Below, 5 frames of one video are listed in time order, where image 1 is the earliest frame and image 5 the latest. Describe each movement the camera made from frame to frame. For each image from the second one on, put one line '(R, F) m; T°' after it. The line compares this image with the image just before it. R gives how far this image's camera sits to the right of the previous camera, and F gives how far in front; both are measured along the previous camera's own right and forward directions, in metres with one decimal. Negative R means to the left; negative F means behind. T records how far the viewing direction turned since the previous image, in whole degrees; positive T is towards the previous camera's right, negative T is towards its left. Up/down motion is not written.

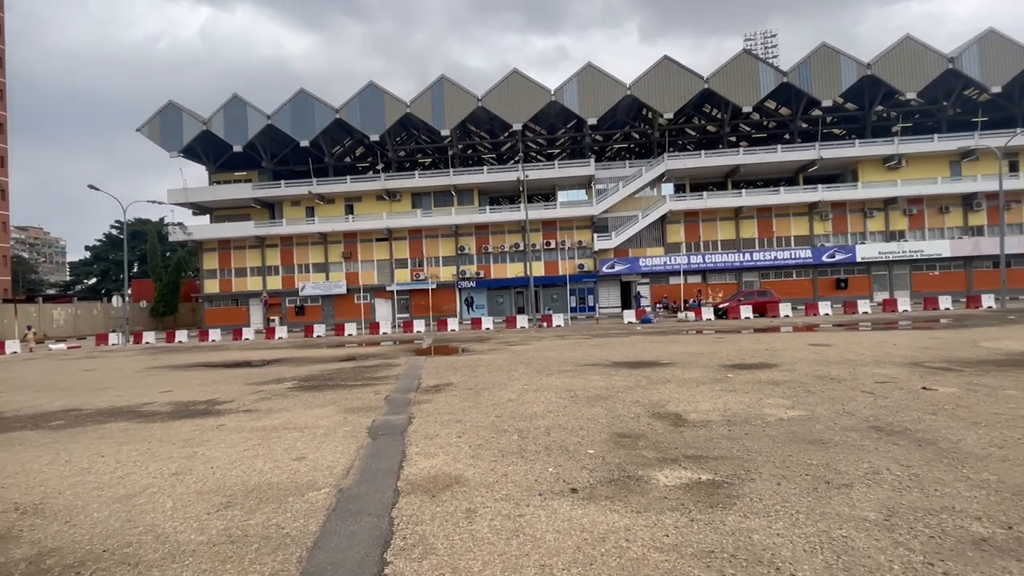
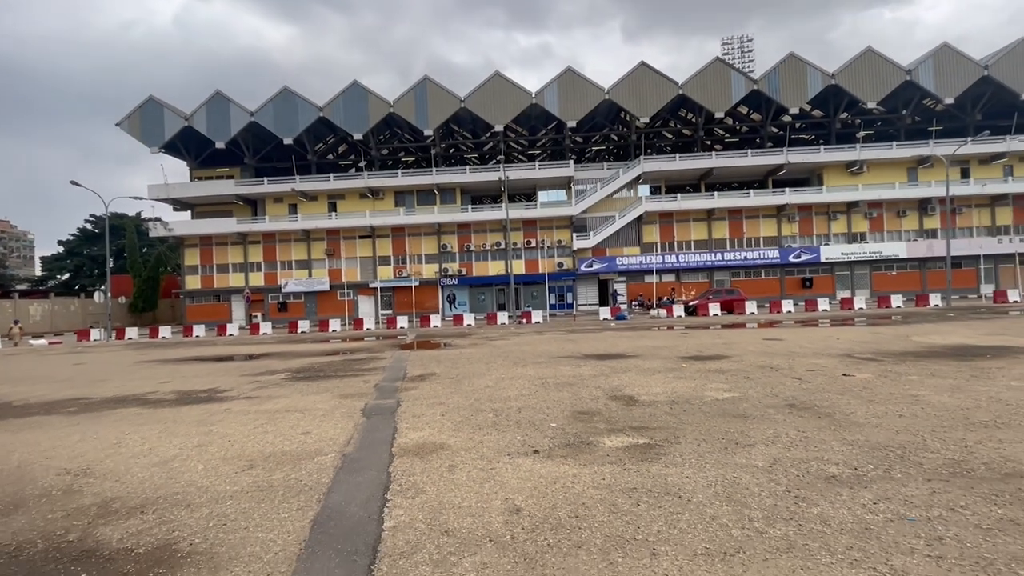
(+0.1, -1.2) m; +2°
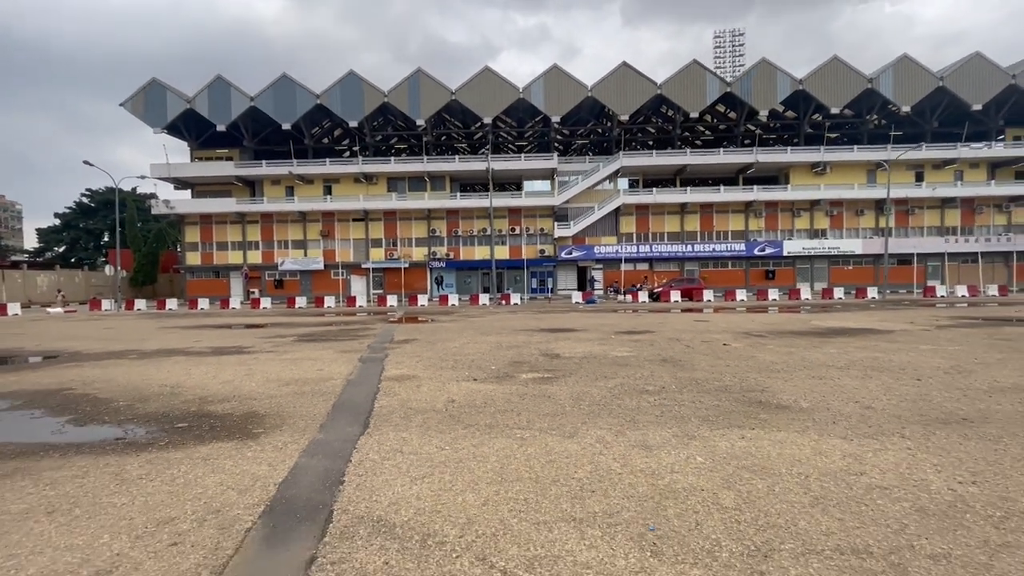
(+0.9, -3.3) m; +1°
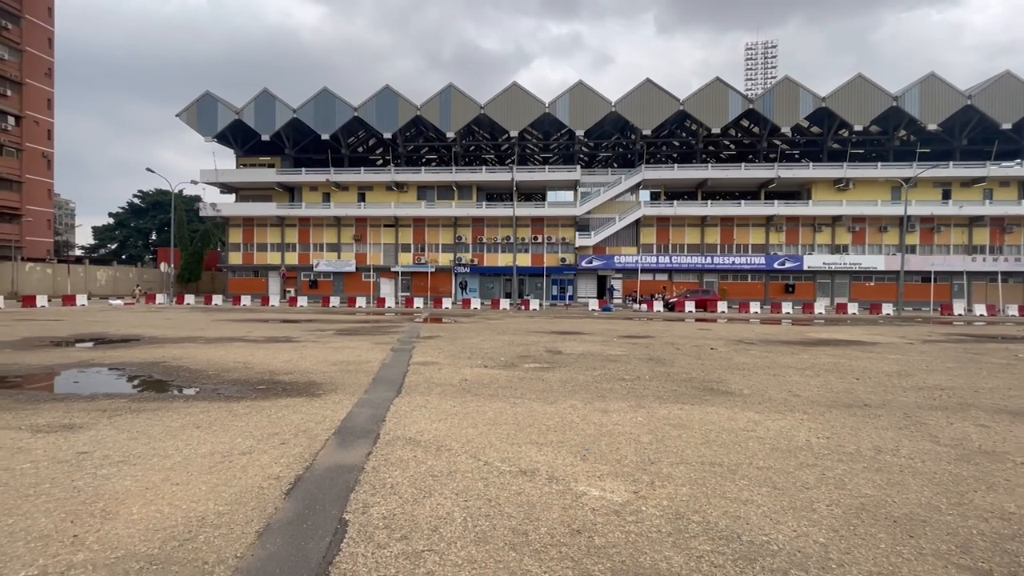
(+0.5, -2.1) m; -3°
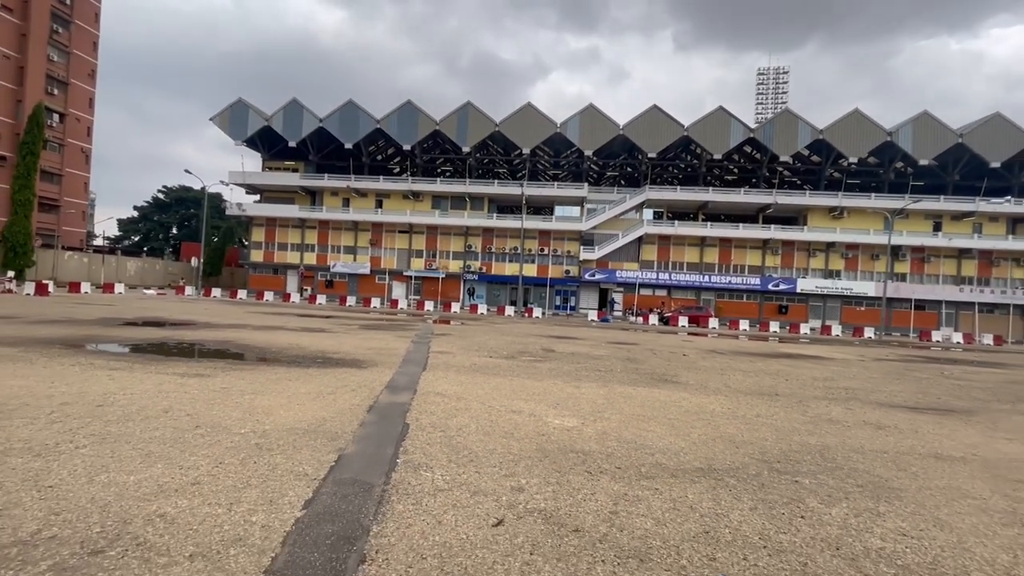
(+0.1, -2.8) m; -1°
